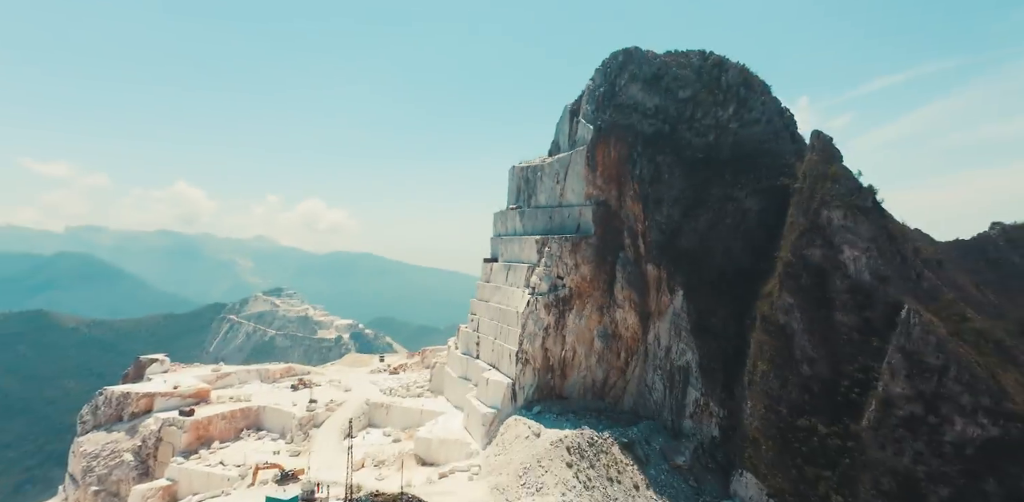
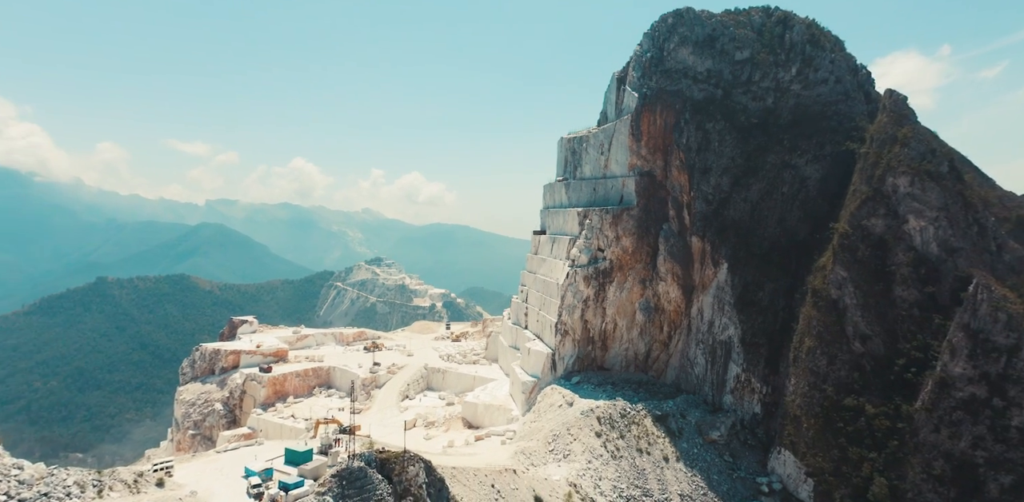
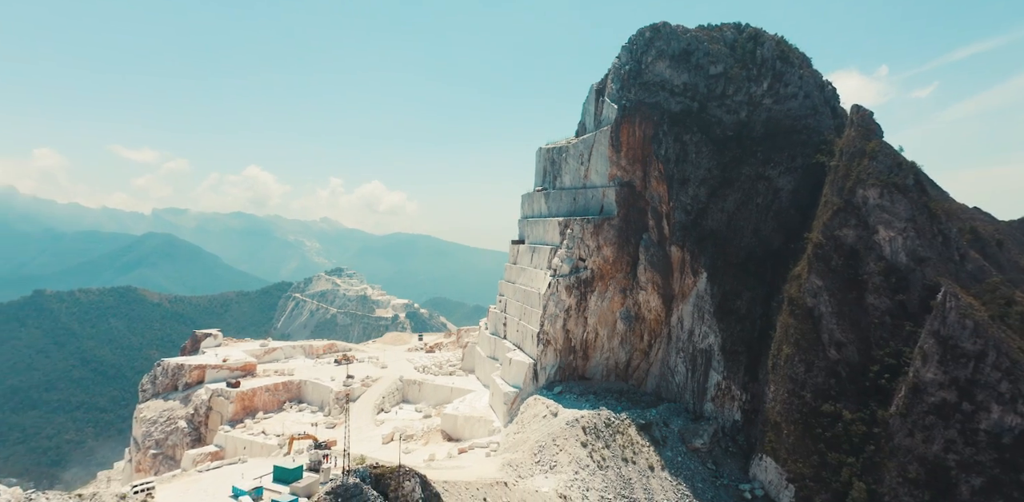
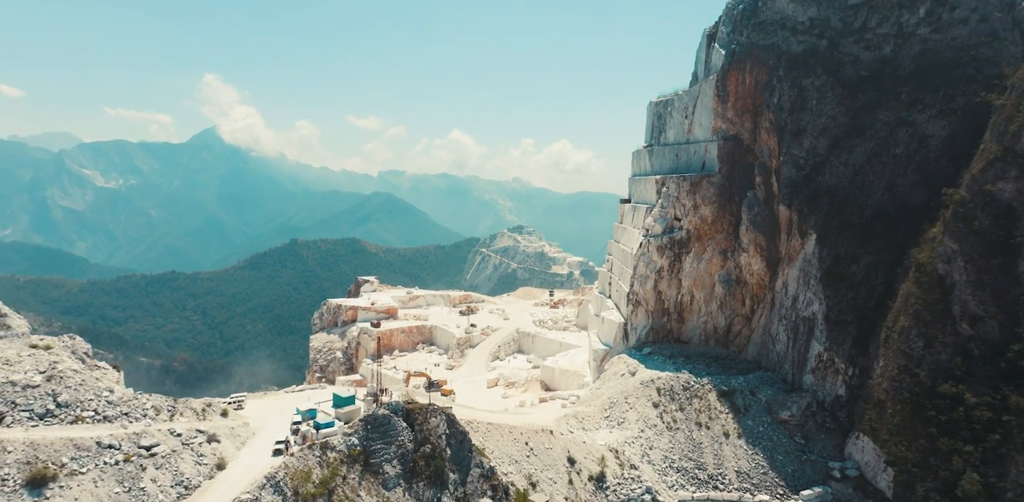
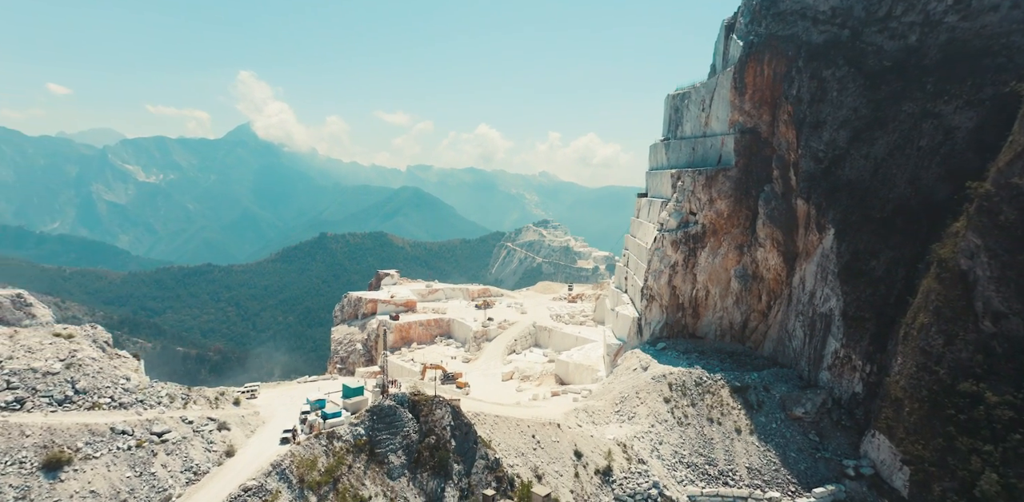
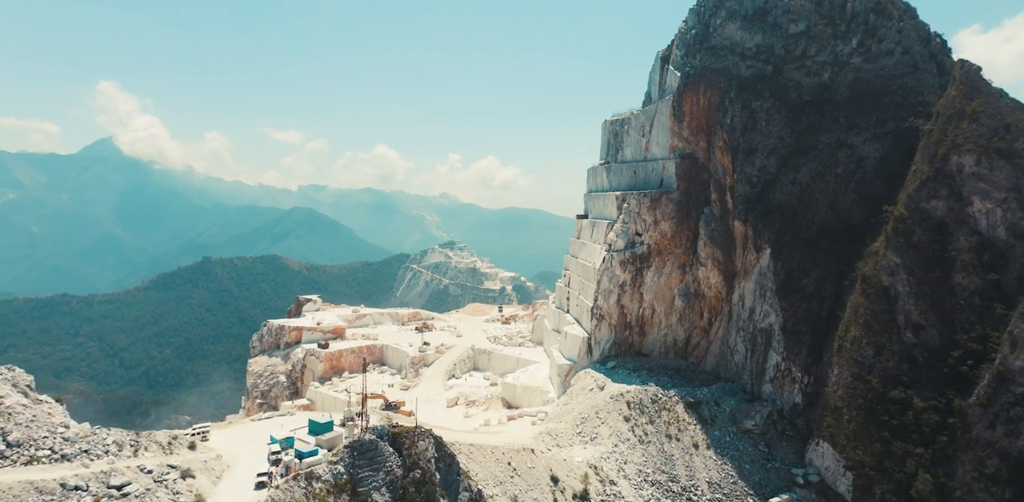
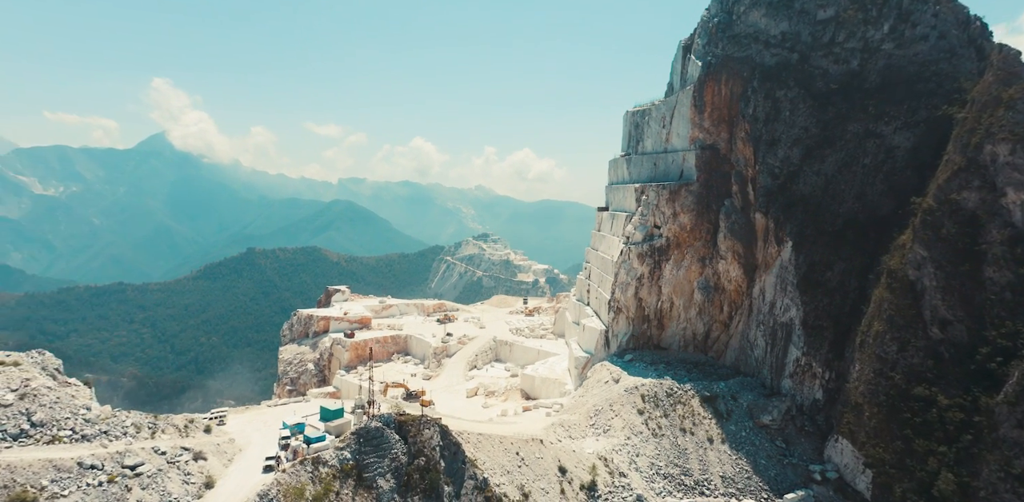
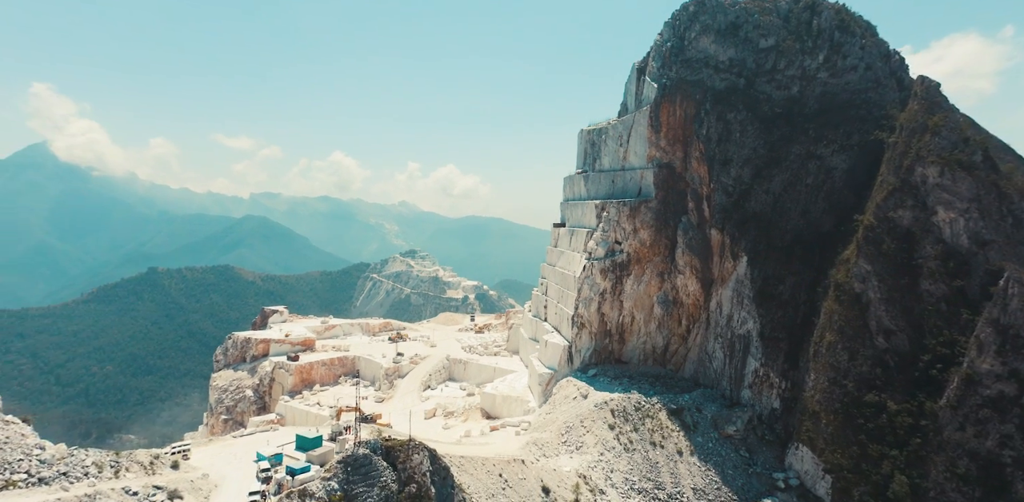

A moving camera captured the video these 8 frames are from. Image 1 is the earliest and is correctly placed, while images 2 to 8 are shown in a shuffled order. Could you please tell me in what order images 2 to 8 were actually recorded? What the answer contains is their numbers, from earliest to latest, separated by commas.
3, 2, 8, 6, 7, 4, 5
